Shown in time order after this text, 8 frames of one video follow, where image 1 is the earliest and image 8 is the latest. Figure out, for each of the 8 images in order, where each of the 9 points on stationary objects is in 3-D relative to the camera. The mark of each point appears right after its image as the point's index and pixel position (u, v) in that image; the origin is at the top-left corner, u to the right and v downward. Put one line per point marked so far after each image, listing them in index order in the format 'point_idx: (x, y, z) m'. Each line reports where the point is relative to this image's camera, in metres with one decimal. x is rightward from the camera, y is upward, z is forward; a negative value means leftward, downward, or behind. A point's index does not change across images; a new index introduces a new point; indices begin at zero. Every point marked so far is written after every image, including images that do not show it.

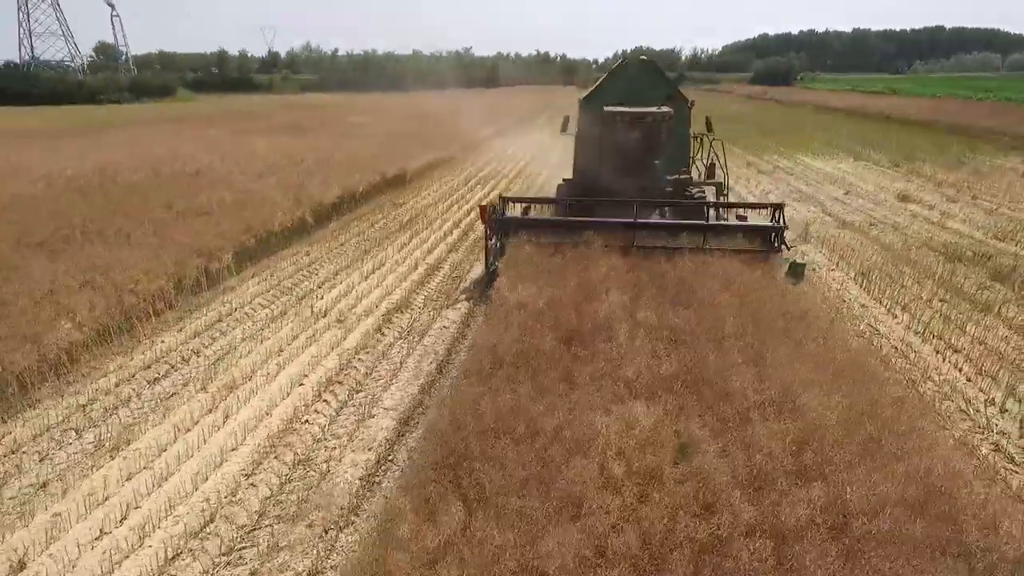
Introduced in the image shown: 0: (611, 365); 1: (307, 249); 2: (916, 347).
0: (+1.0, -0.7, +6.2) m
1: (-3.5, +0.7, +11.7) m
2: (+4.7, -0.7, +7.9) m
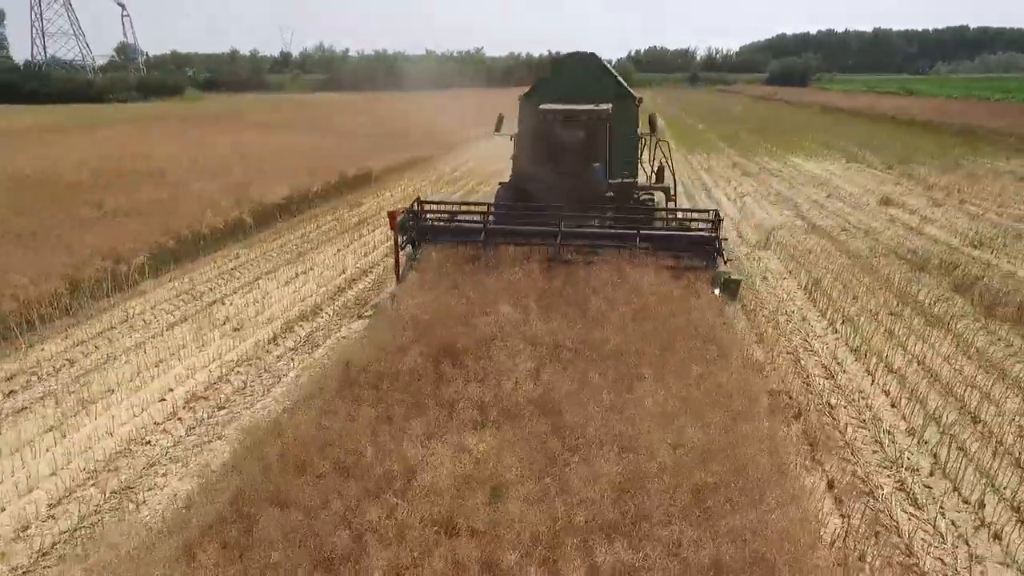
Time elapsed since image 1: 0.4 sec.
0: (-0.3, -0.8, +5.5) m
1: (-4.6, +0.6, +11.2) m
2: (+3.5, -0.8, +7.1) m
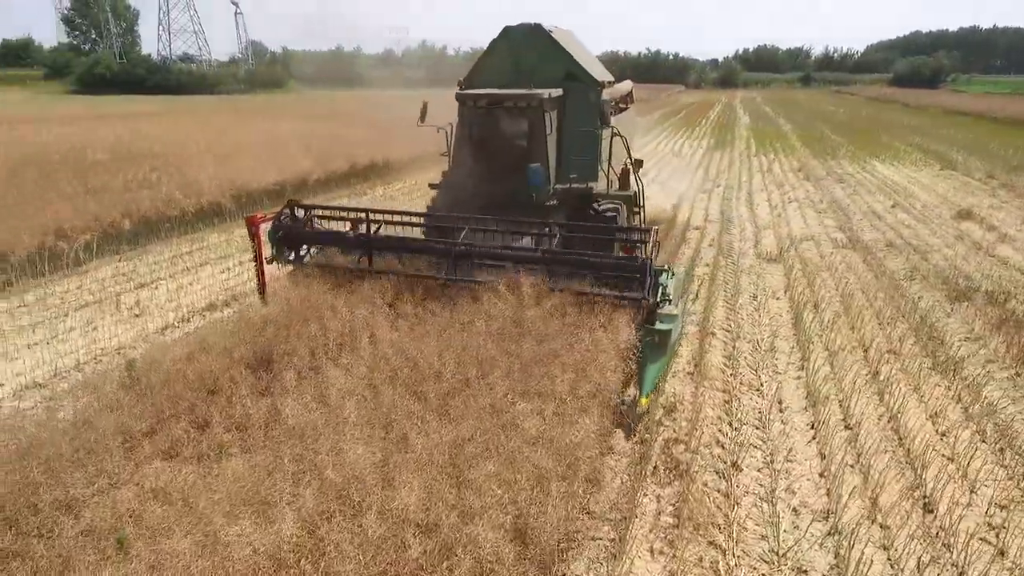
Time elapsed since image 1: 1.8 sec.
0: (-1.8, -0.8, +4.5) m
1: (-5.0, +0.9, +10.8) m
2: (+2.2, -1.0, +5.4) m
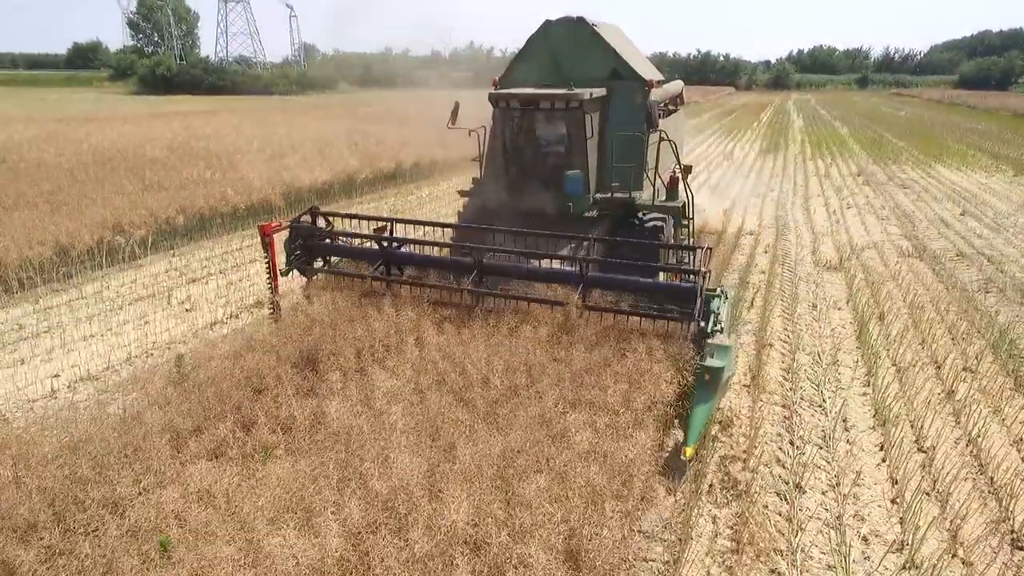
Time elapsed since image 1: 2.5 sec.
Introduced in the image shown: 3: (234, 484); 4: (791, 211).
0: (-1.5, -0.8, +4.5) m
1: (-4.2, +0.9, +11.0) m
2: (+2.6, -1.1, +5.1) m
3: (-1.5, -1.1, +3.7) m
4: (+5.3, +1.4, +12.7) m
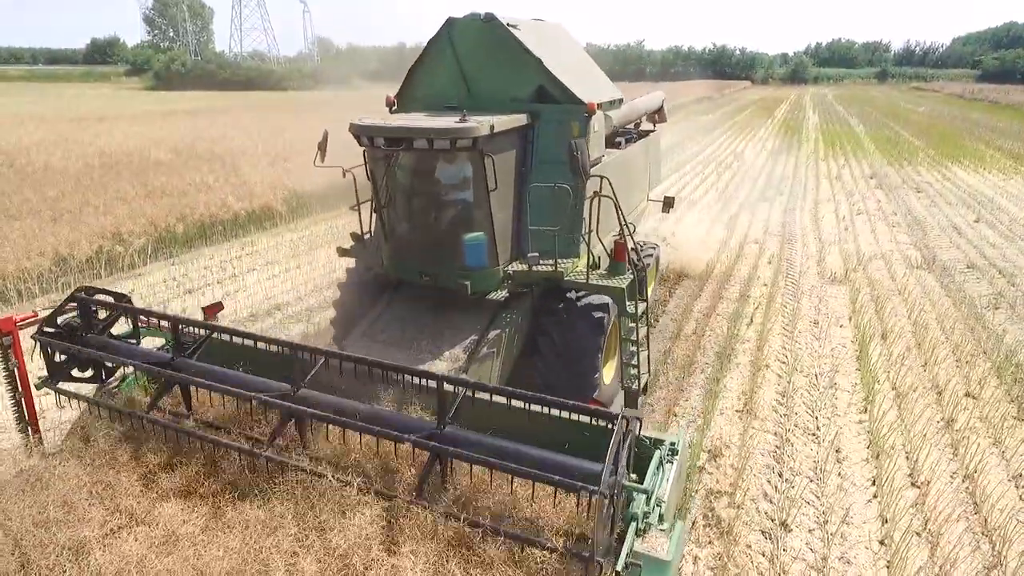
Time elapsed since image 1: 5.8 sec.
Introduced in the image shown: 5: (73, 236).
0: (-1.6, -1.0, +4.4) m
1: (-4.2, +0.8, +10.9) m
2: (+2.5, -1.3, +5.0) m
3: (-1.7, -1.3, +3.6) m
4: (+5.3, +1.3, +12.5) m
5: (-6.5, +0.8, +9.9) m
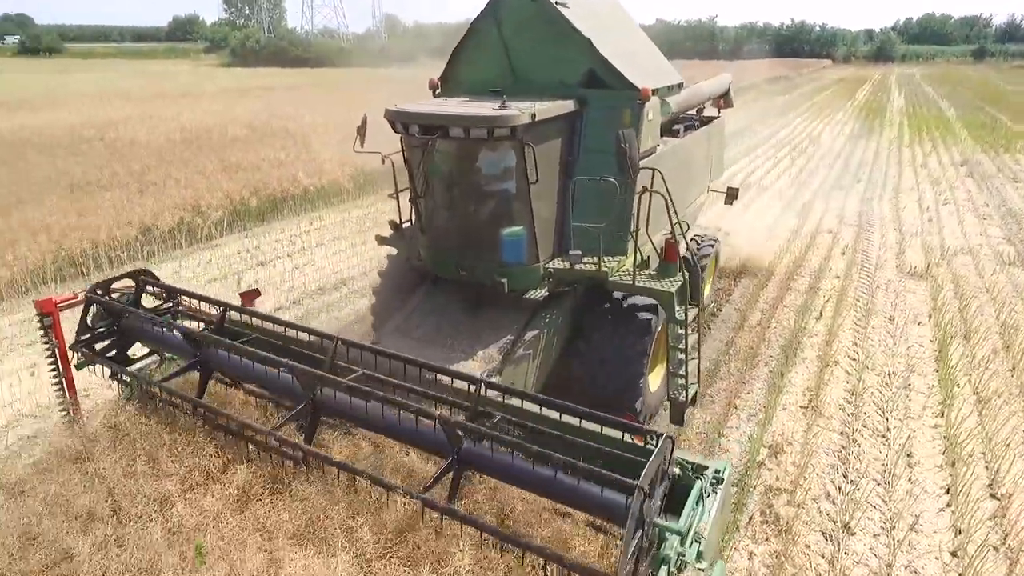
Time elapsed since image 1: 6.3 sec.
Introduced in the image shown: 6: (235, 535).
0: (-1.2, -0.8, +4.6) m
1: (-3.2, +1.2, +11.2) m
2: (+2.9, -1.3, +4.8) m
3: (-1.4, -1.1, +3.8) m
4: (+6.4, +1.5, +11.9) m
5: (-5.5, +1.2, +10.4) m
6: (-1.4, -1.3, +3.4) m
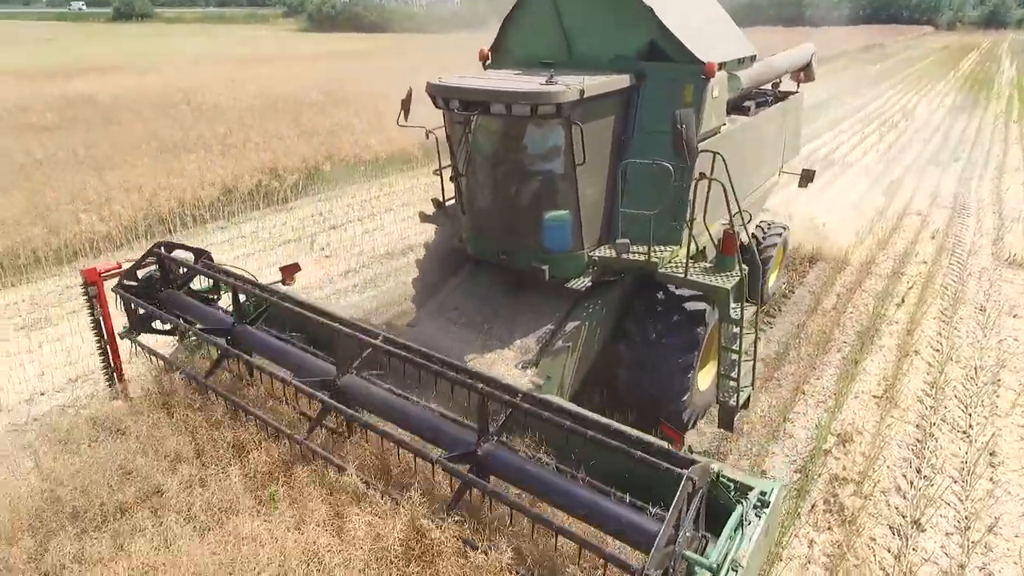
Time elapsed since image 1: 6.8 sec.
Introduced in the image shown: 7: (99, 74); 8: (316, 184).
0: (-0.8, -0.6, +4.7) m
1: (-2.0, +1.8, +11.4) m
2: (+3.3, -1.2, +4.5) m
3: (-1.1, -0.9, +3.9) m
4: (+7.6, +1.7, +11.1) m
5: (-4.4, +1.9, +10.8) m
6: (-1.1, -1.1, +3.5) m
7: (-11.9, +6.2, +19.5) m
8: (-3.2, +1.7, +10.9) m
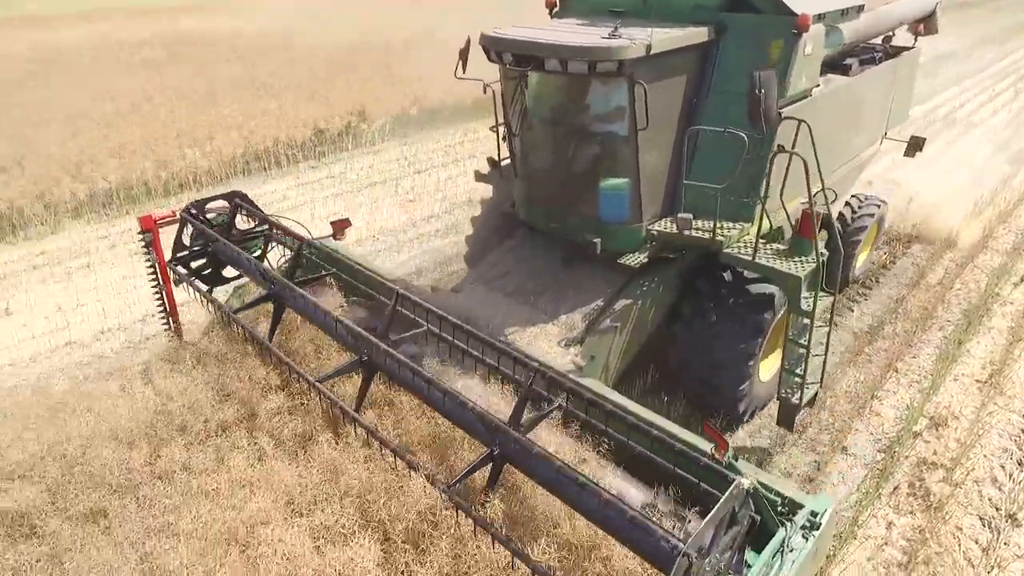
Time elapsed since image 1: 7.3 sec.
0: (-0.3, -0.3, +4.7) m
1: (-0.6, +2.7, +11.3) m
2: (+3.7, -1.1, +4.1) m
3: (-0.7, -0.6, +4.0) m
4: (+8.9, +2.0, +9.9) m
5: (-3.0, +2.9, +11.0) m
6: (-0.8, -0.8, +3.7) m
7: (-9.2, +8.2, +20.2) m
8: (-1.8, +2.6, +10.9) m
